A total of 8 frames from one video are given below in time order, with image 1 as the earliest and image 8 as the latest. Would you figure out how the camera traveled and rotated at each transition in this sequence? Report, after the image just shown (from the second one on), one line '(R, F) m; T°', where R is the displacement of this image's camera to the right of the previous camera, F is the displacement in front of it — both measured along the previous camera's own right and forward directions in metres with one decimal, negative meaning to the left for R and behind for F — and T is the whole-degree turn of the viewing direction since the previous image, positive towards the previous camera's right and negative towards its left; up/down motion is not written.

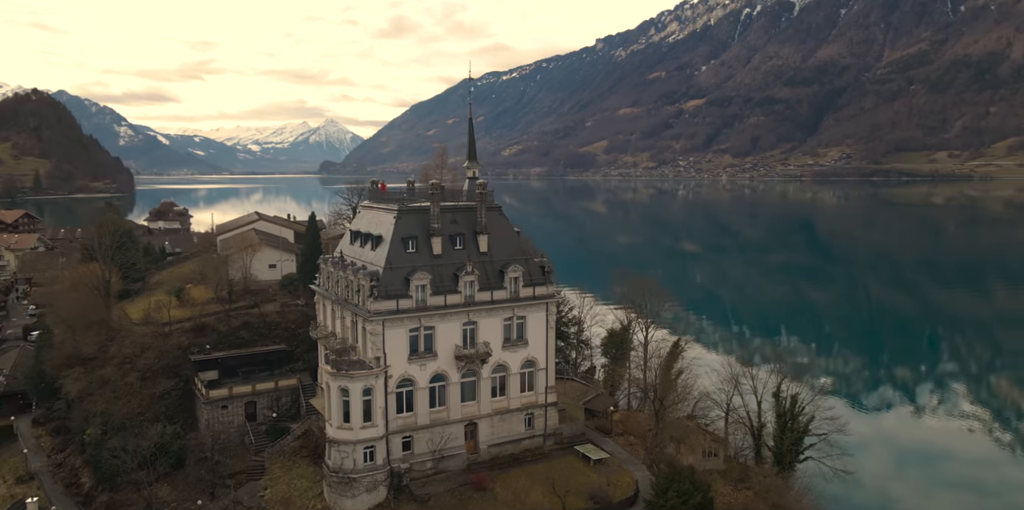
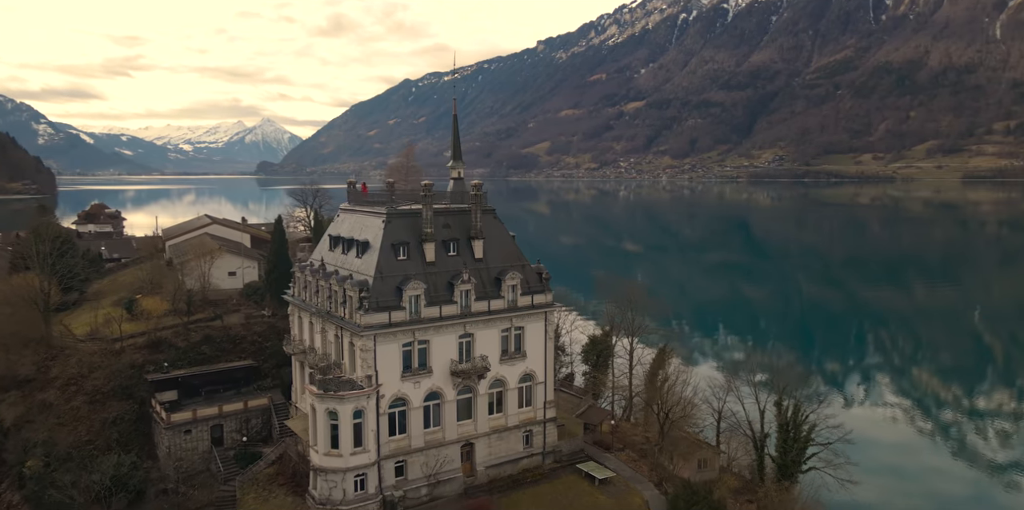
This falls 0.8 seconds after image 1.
(0.0, -1.8) m; +4°
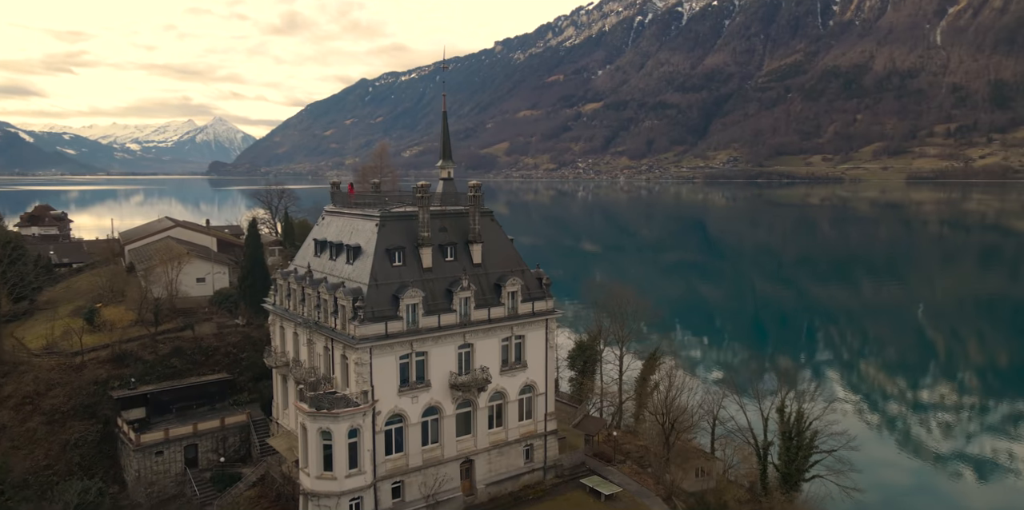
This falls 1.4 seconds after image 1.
(0.0, -1.3) m; +3°
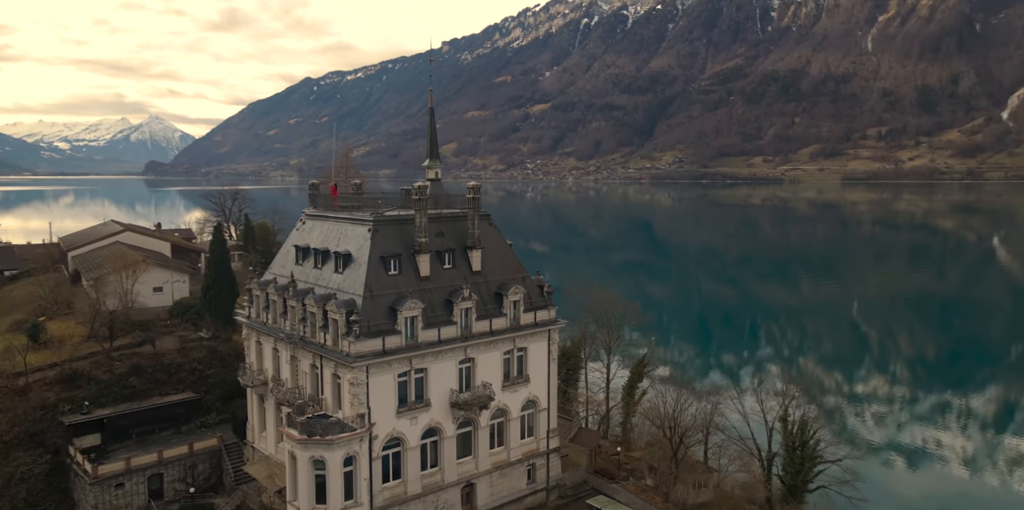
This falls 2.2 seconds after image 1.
(0.0, -1.3) m; +4°
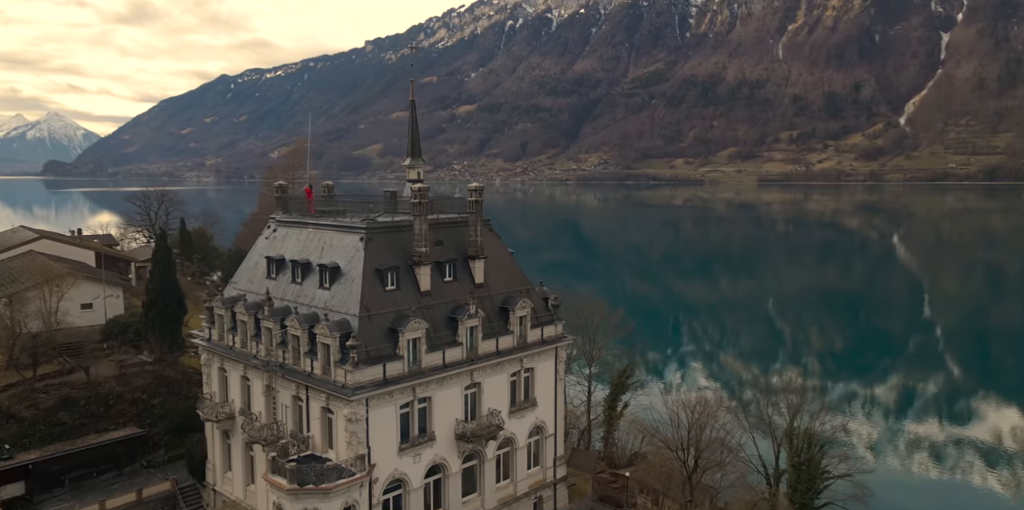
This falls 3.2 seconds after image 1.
(0.0, -1.5) m; +5°
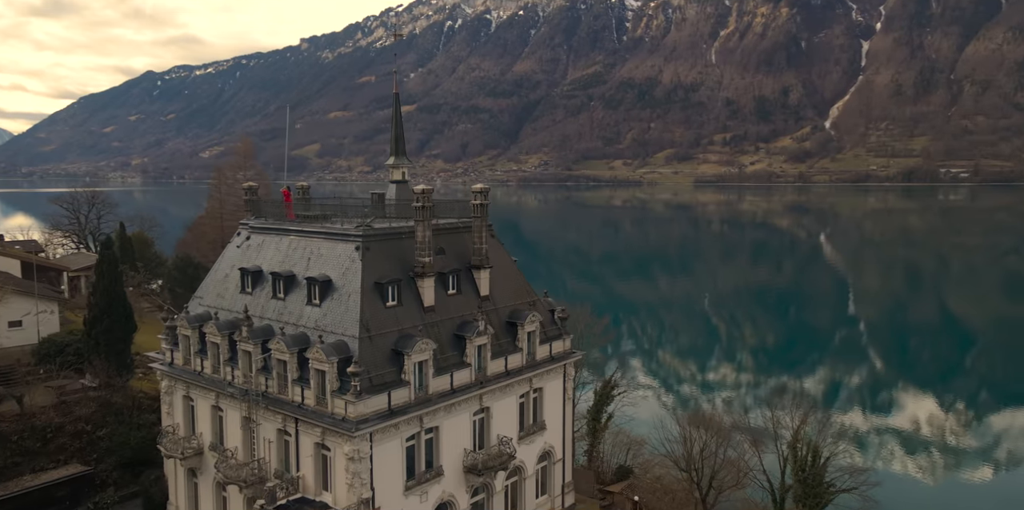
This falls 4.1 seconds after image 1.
(0.0, -1.0) m; +4°
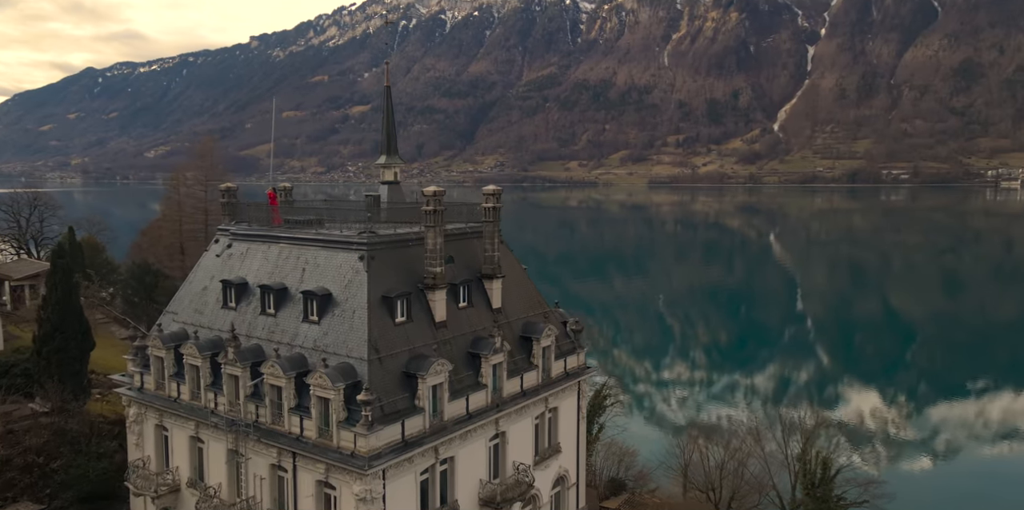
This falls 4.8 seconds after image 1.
(0.0, -0.5) m; +3°
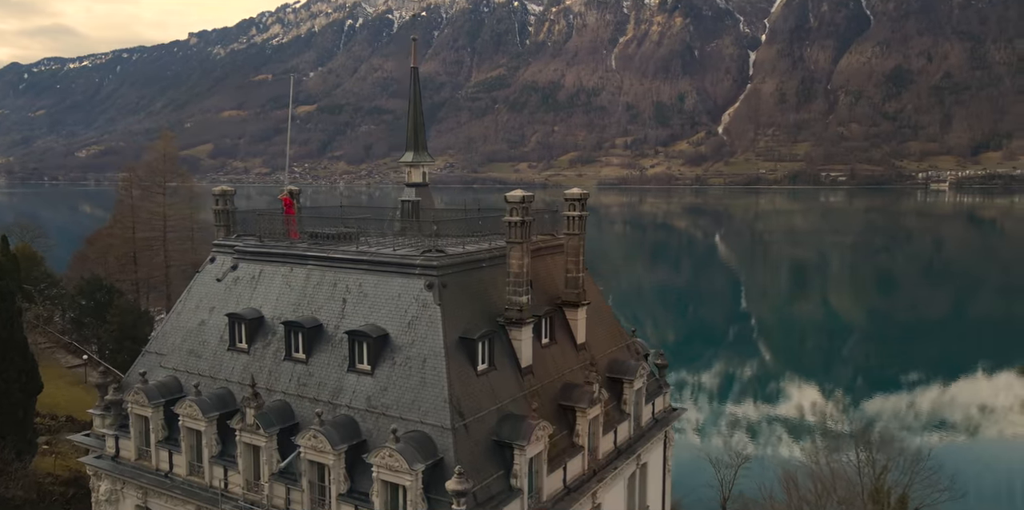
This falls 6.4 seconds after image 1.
(-0.1, -0.7) m; +4°
